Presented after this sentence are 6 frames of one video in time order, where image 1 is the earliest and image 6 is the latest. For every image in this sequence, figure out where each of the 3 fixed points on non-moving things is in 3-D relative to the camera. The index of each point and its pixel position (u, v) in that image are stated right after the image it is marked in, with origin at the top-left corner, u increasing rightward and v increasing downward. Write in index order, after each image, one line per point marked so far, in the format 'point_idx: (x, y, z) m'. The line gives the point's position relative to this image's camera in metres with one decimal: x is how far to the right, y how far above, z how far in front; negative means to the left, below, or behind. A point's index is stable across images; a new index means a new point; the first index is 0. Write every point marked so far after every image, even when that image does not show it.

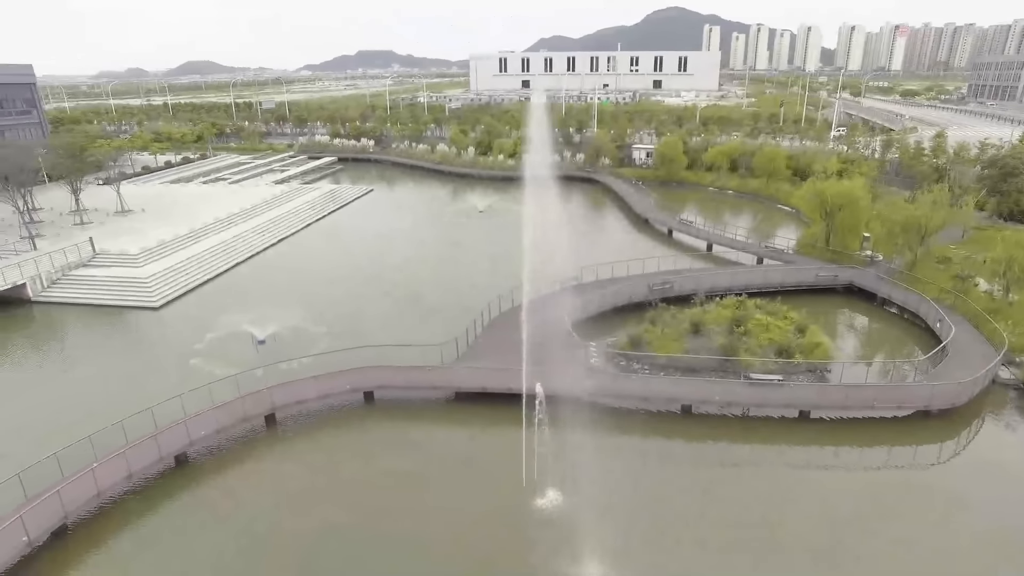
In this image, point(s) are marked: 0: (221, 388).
0: (-5.6, -1.9, +12.8) m
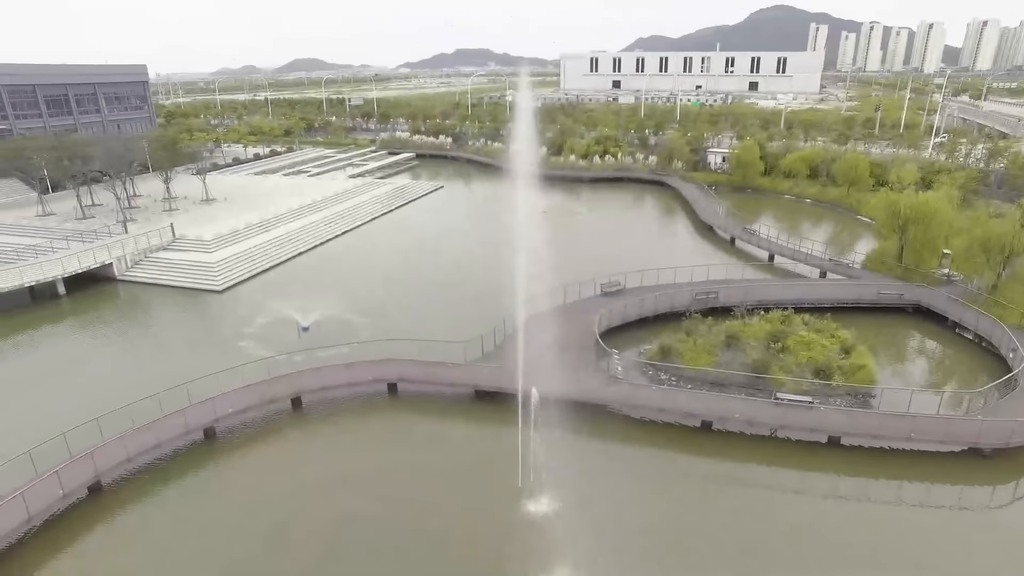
0: (-5.2, -1.7, +13.6) m
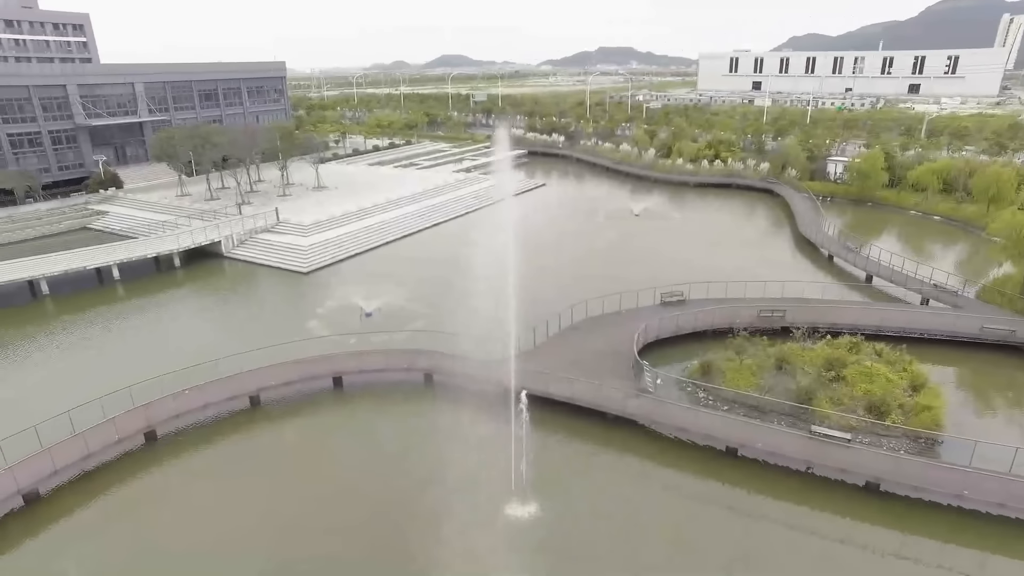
0: (-4.4, -1.3, +14.6) m
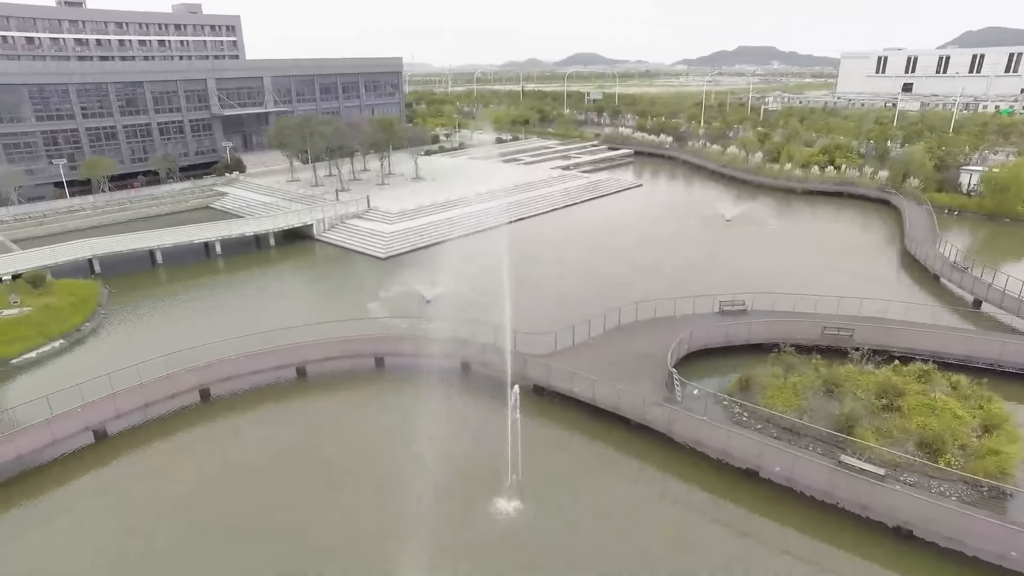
0: (-3.5, -0.9, +15.3) m
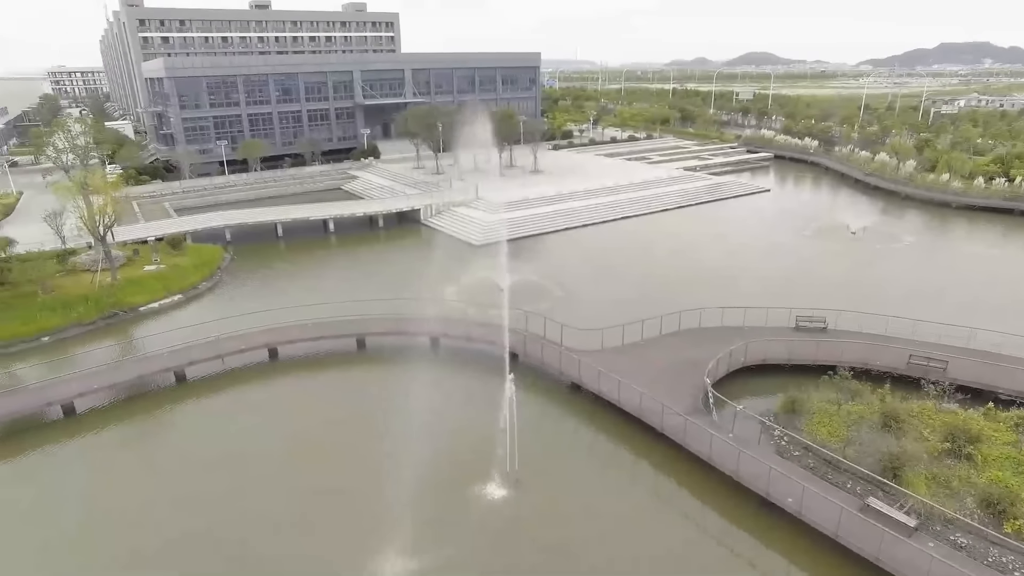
0: (-2.1, -0.5, +15.8) m
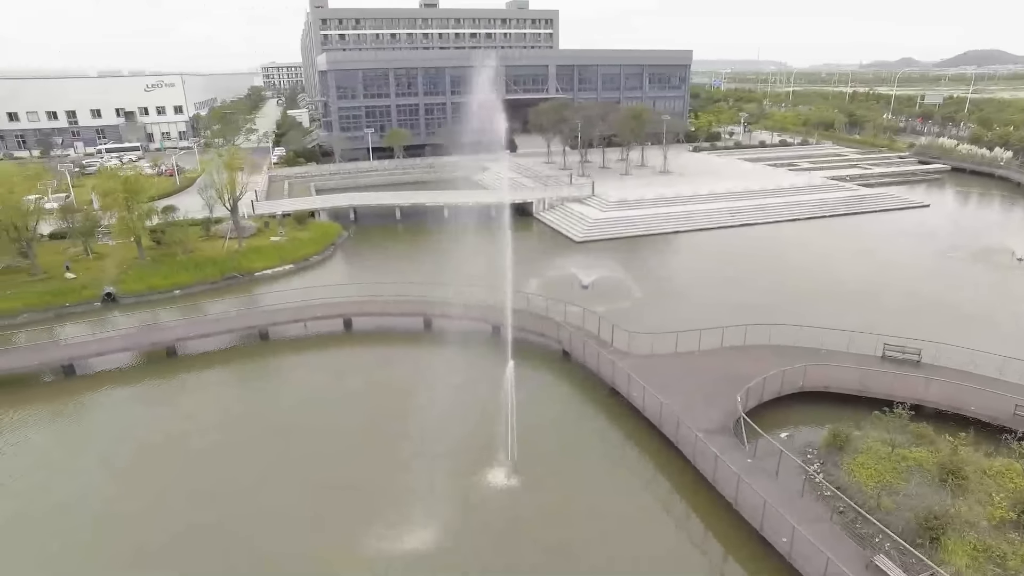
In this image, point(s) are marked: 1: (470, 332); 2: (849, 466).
0: (-0.4, -0.2, +15.9) m
1: (-0.9, -1.0, +15.1) m
2: (+4.7, -2.5, +9.0) m
